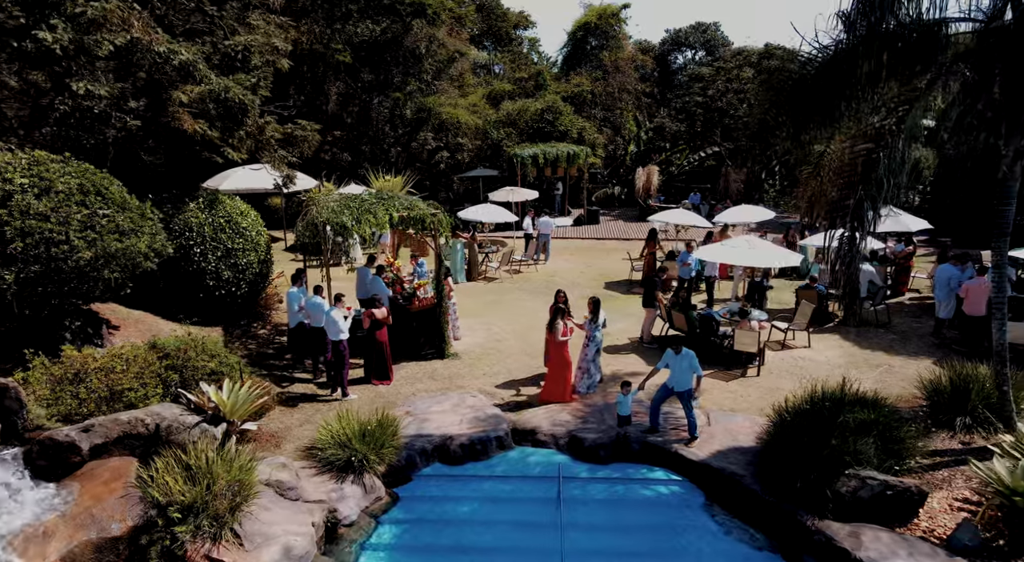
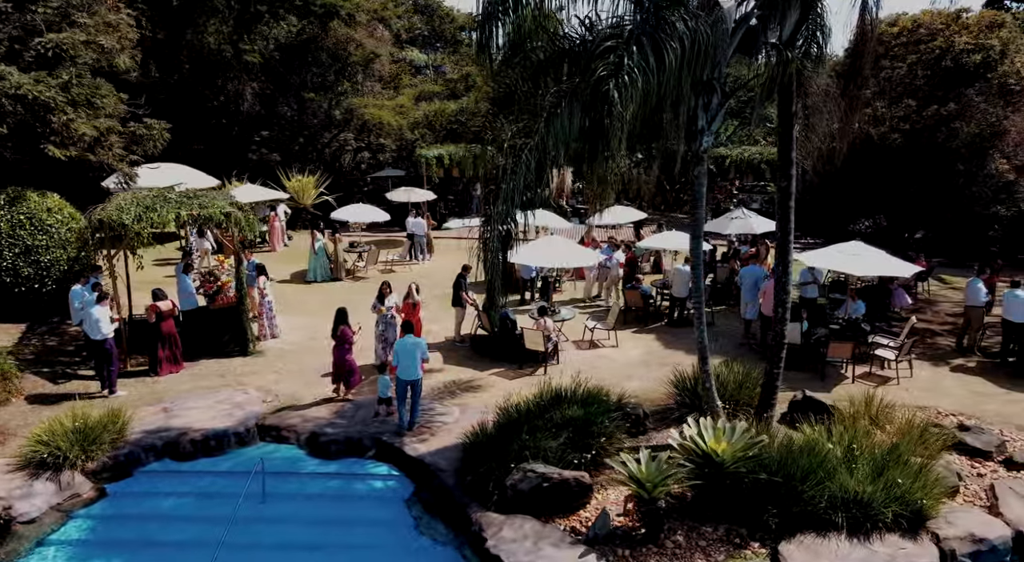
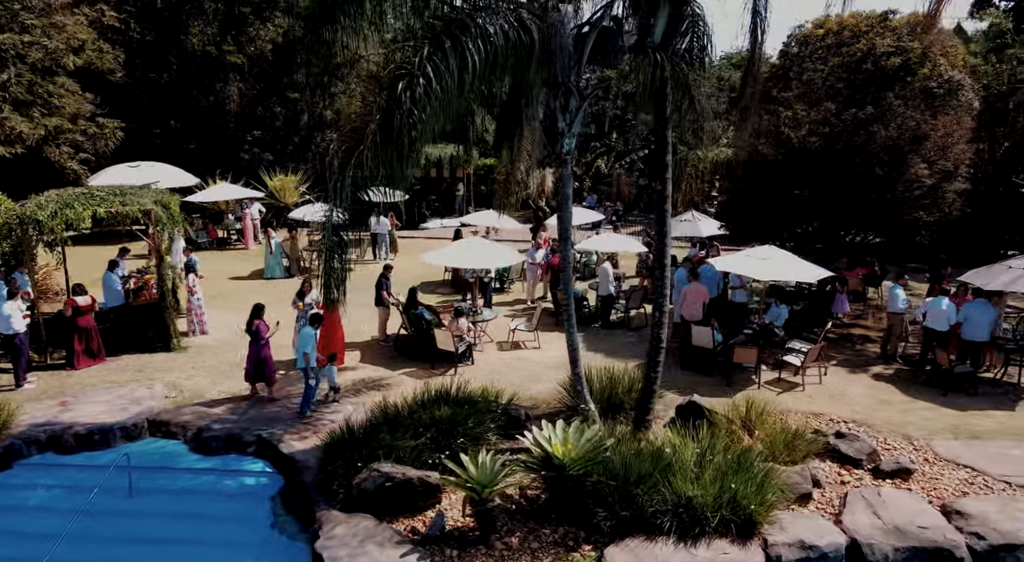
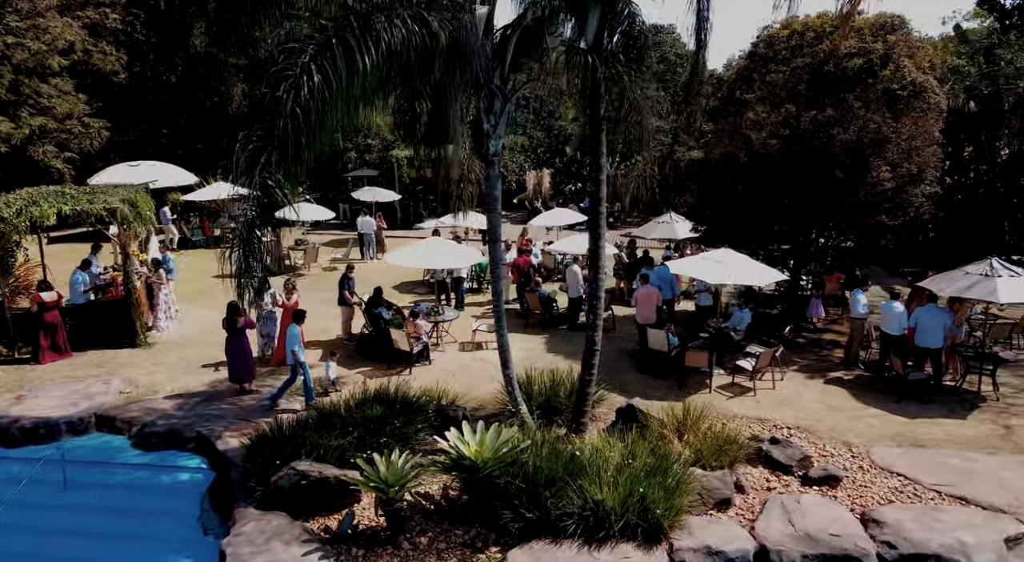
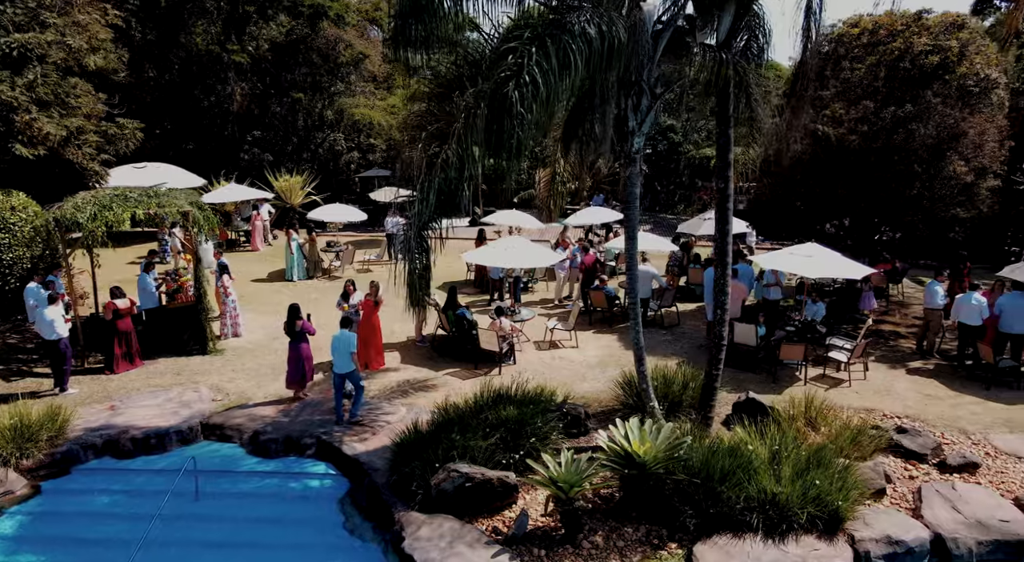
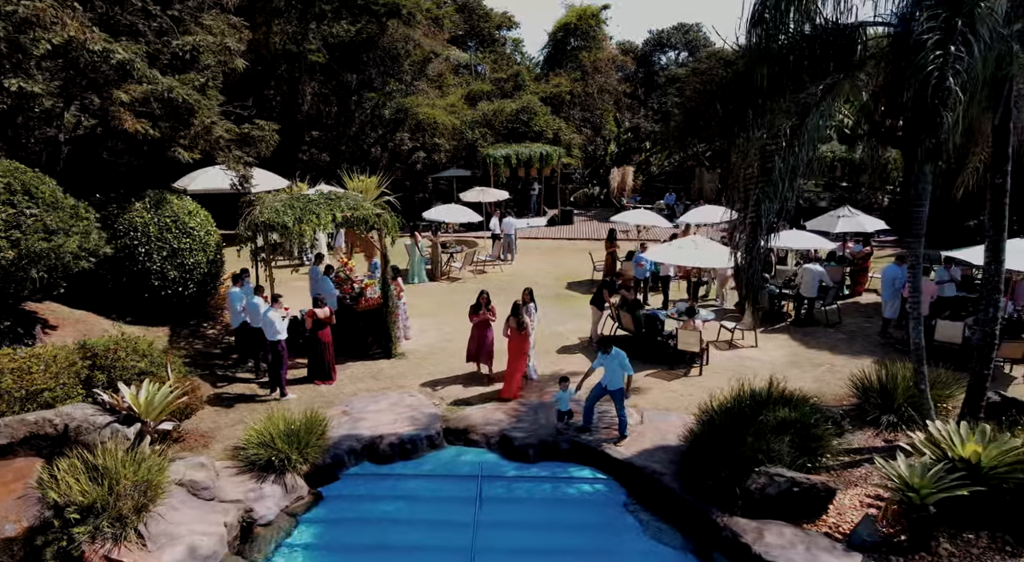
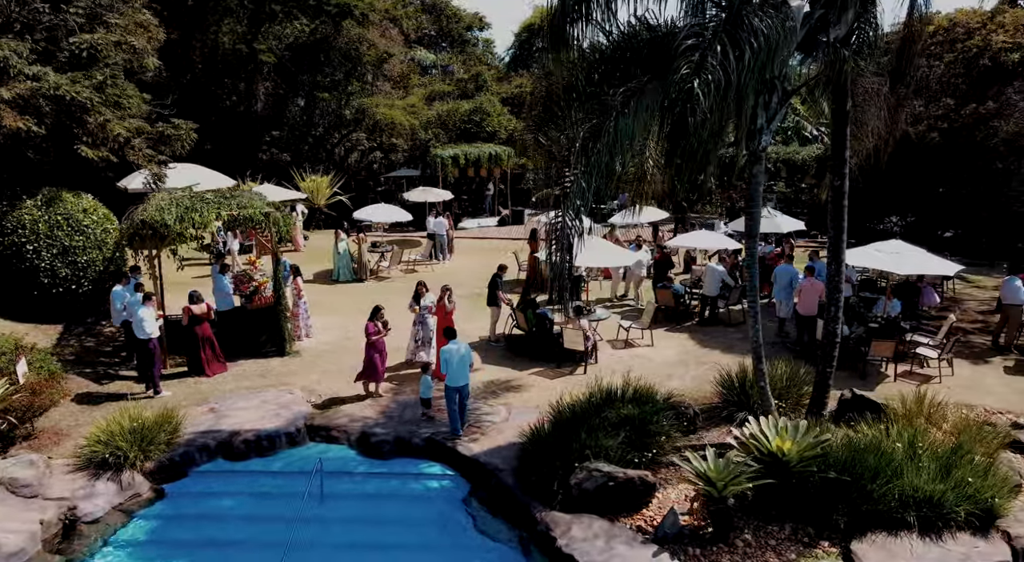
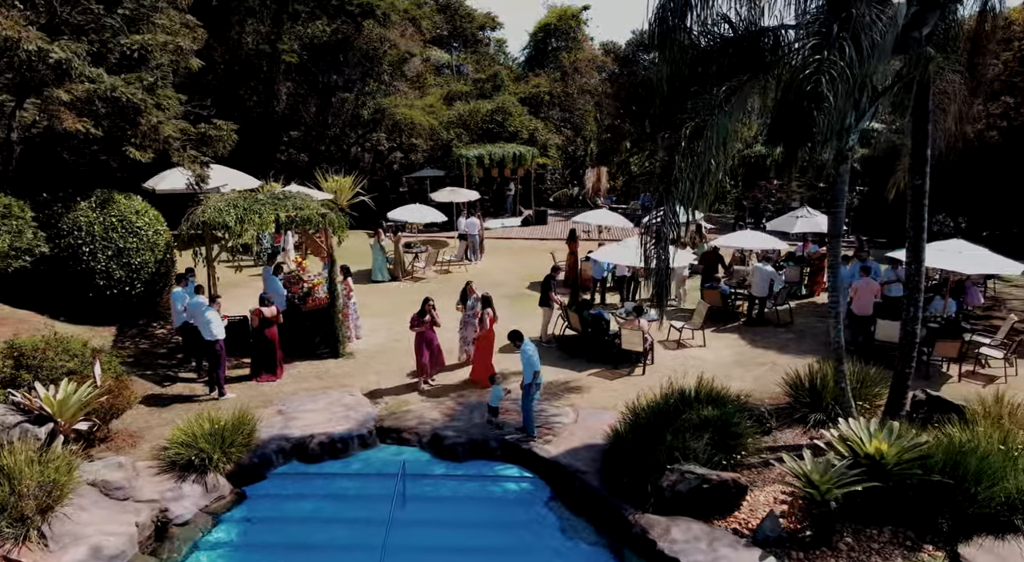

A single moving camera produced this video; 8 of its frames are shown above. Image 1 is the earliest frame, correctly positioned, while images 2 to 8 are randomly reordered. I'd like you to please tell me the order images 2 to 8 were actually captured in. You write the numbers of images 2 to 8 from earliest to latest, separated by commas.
6, 8, 7, 2, 5, 3, 4
